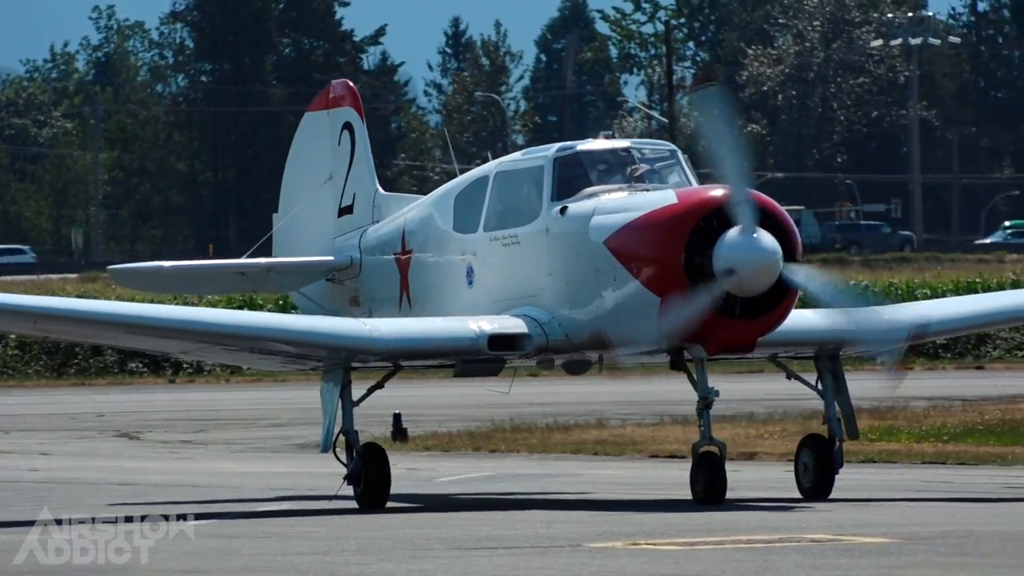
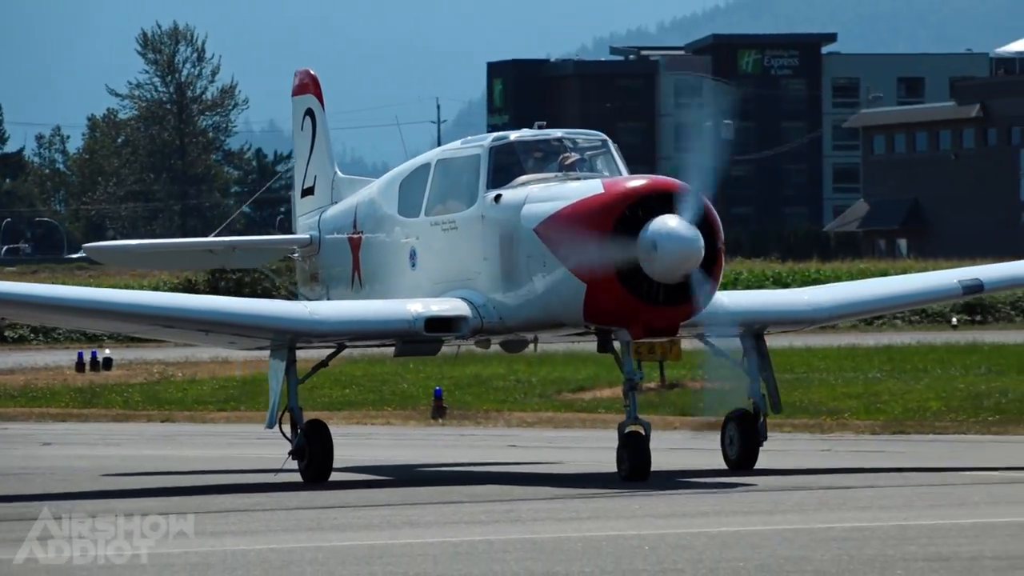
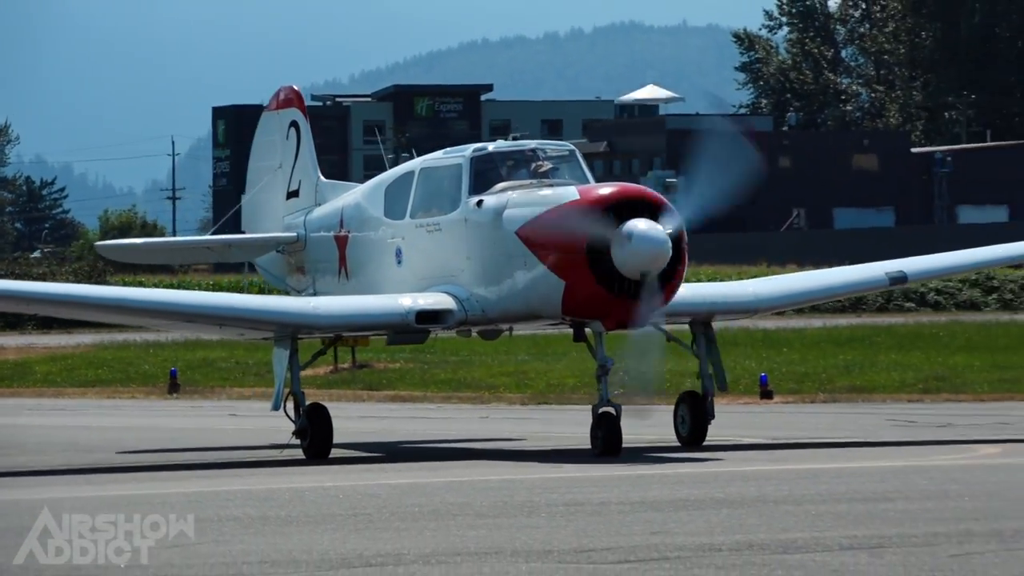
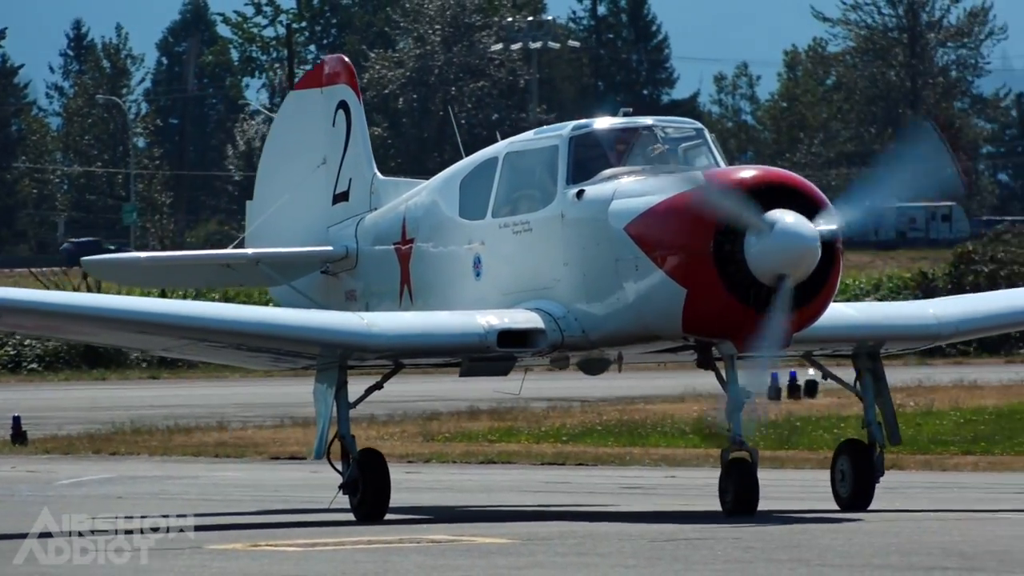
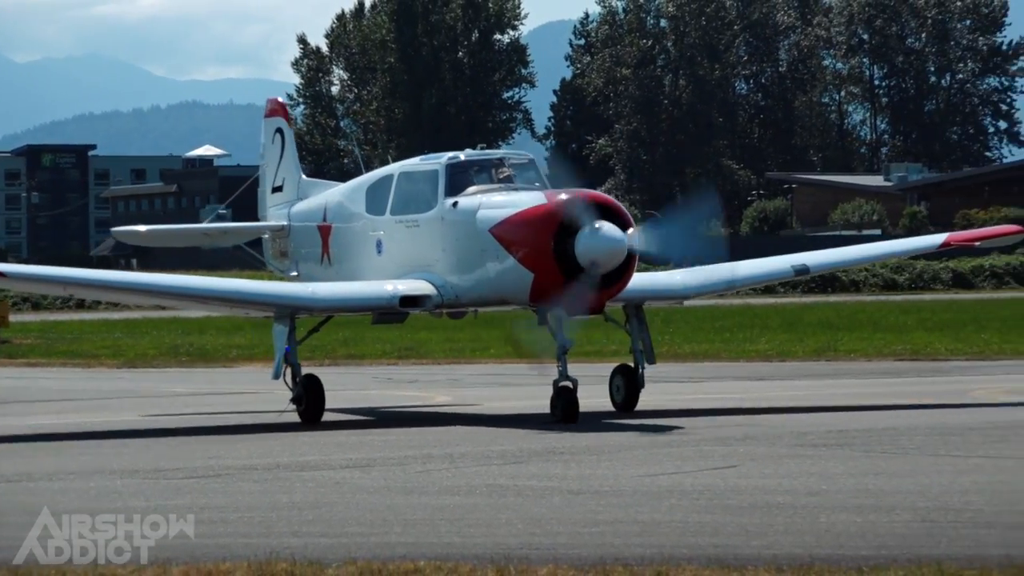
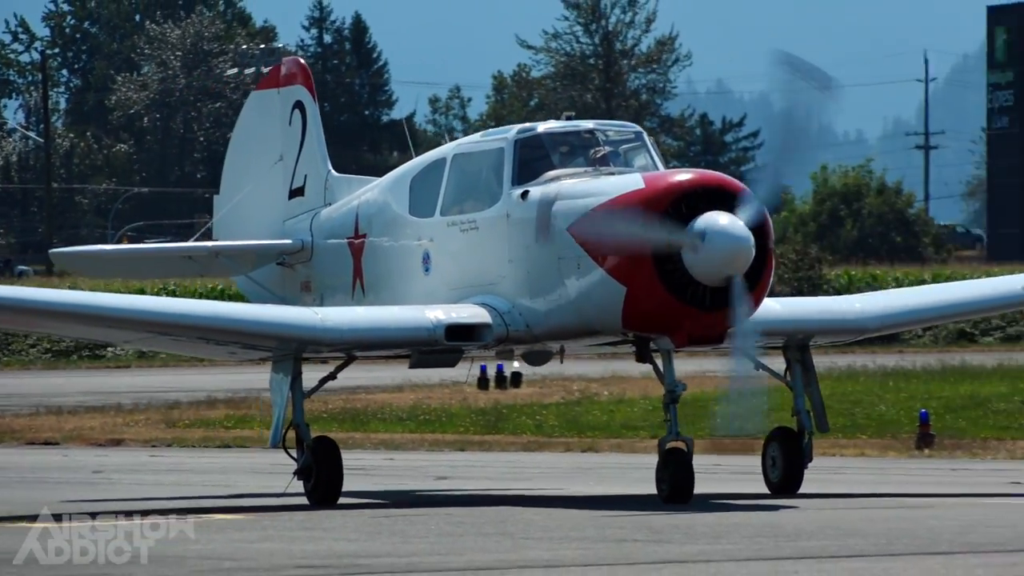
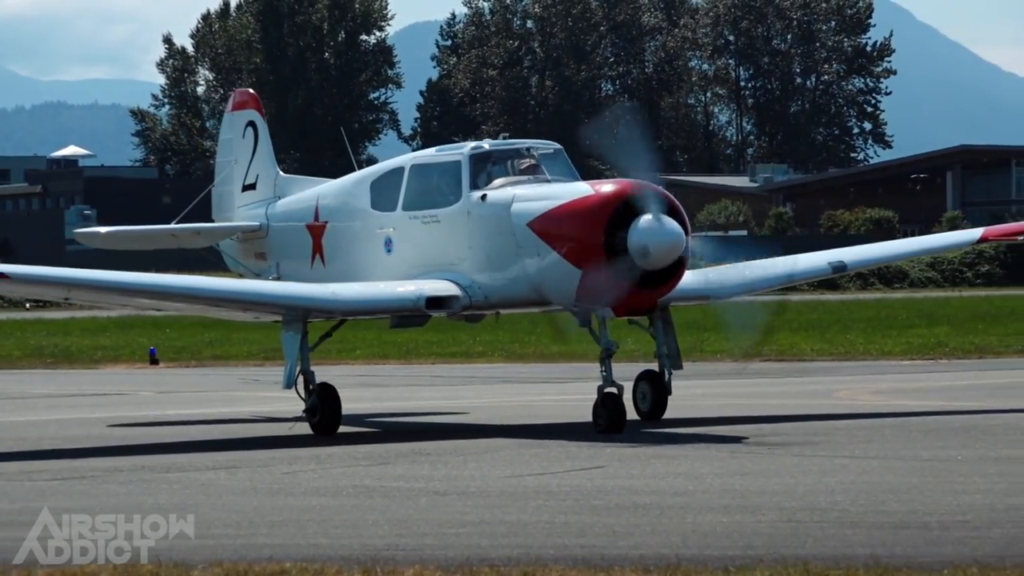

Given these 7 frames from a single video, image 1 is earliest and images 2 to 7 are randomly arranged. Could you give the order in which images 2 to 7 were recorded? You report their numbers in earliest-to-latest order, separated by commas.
4, 6, 2, 3, 5, 7
